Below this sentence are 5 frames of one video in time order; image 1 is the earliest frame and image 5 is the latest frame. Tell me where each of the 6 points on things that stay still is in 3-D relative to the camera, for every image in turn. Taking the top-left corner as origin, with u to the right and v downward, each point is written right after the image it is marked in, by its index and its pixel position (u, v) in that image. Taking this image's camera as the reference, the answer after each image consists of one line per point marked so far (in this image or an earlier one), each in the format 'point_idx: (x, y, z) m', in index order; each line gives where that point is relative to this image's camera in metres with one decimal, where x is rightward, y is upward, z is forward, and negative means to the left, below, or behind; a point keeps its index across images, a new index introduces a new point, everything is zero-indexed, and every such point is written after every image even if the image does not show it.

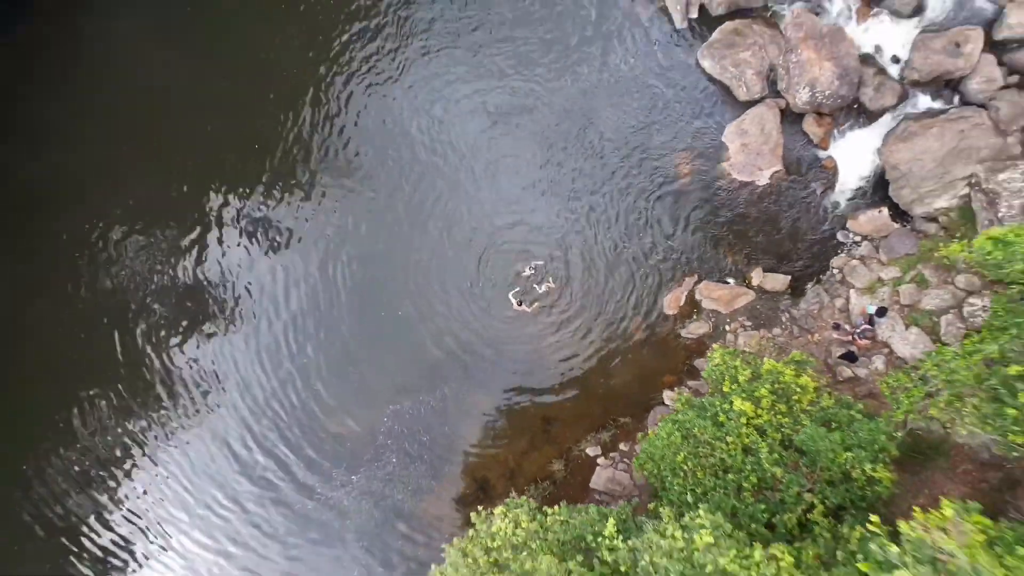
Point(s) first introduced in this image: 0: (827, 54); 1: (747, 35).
0: (+8.4, +6.3, +13.1) m
1: (+6.5, +7.1, +13.6) m
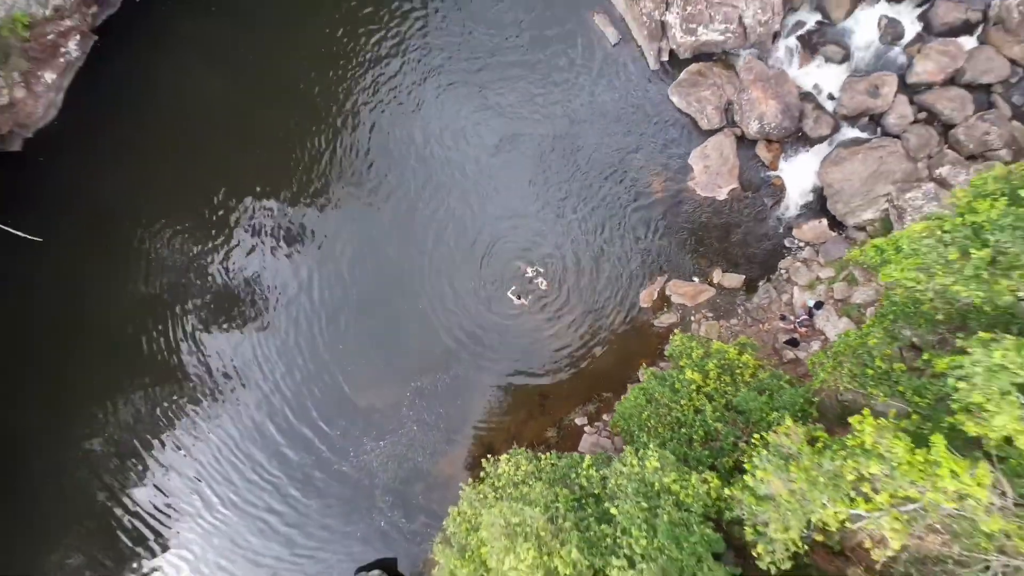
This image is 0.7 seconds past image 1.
0: (+8.5, +6.4, +16.0) m
1: (+6.6, +7.1, +16.5) m
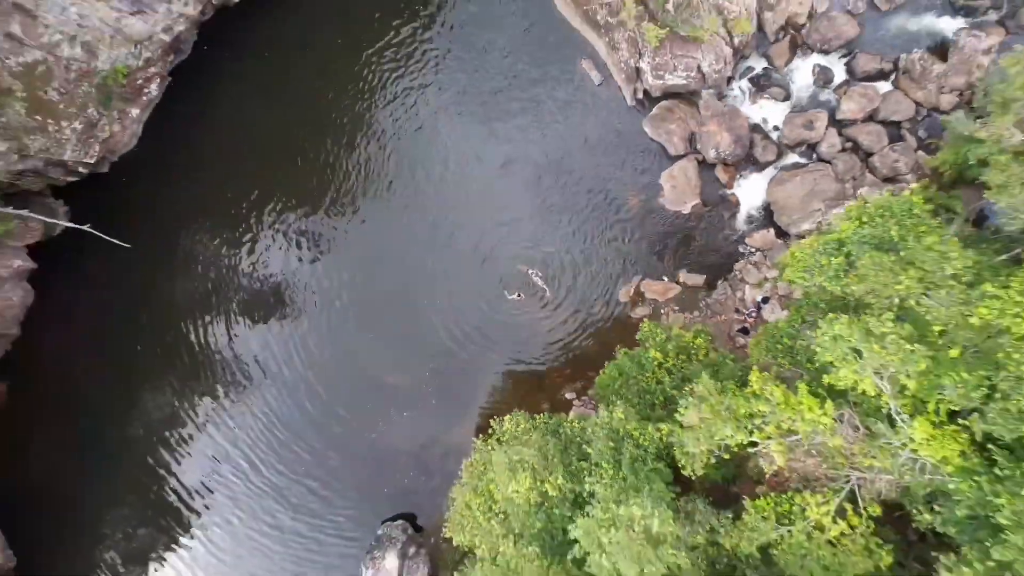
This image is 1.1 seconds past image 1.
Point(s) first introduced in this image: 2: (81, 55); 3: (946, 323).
0: (+8.6, +6.5, +19.6) m
1: (+6.6, +7.2, +20.1) m
2: (-14.7, +7.9, +16.7) m
3: (+8.8, -0.7, +10.0) m
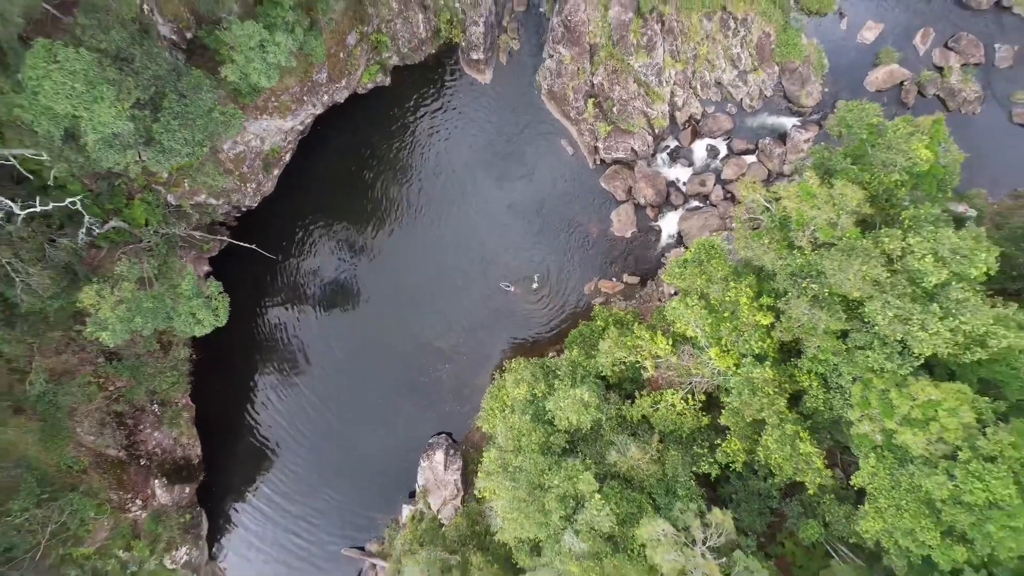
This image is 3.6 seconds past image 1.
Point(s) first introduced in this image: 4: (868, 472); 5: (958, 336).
0: (+8.8, +6.6, +31.1) m
1: (+6.9, +7.4, +31.6) m
2: (-14.4, +8.2, +28.2) m
3: (+9.1, -0.5, +21.5) m
4: (+13.5, -6.9, +18.5) m
5: (+15.8, -1.7, +17.4) m
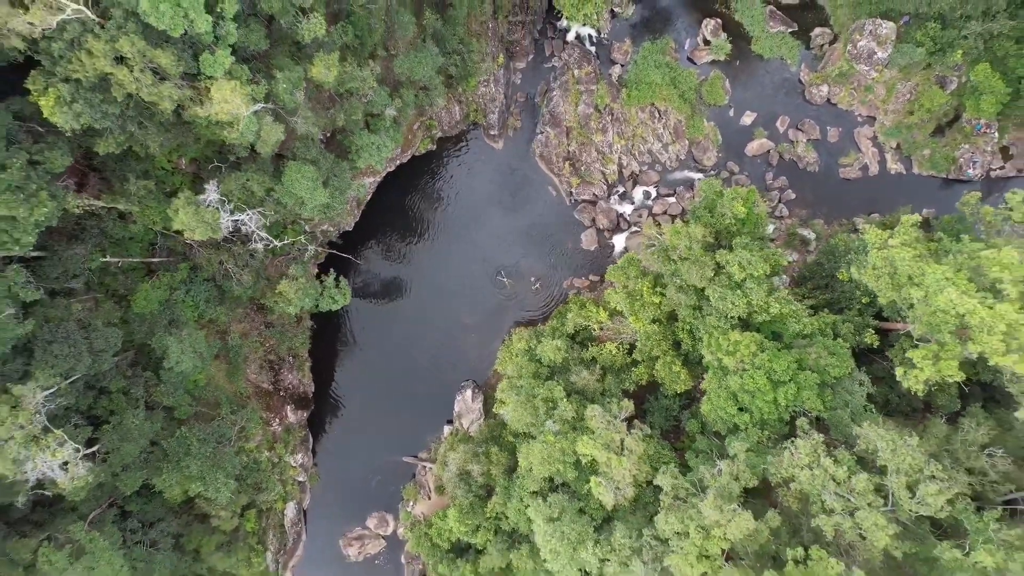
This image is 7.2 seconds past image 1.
0: (+9.2, +7.0, +47.2) m
1: (+7.3, +7.8, +47.7) m
2: (-14.0, +8.6, +44.2) m
3: (+9.5, -0.1, +37.6) m
4: (+13.8, -6.5, +34.6) m
5: (+16.1, -1.2, +33.5) m
